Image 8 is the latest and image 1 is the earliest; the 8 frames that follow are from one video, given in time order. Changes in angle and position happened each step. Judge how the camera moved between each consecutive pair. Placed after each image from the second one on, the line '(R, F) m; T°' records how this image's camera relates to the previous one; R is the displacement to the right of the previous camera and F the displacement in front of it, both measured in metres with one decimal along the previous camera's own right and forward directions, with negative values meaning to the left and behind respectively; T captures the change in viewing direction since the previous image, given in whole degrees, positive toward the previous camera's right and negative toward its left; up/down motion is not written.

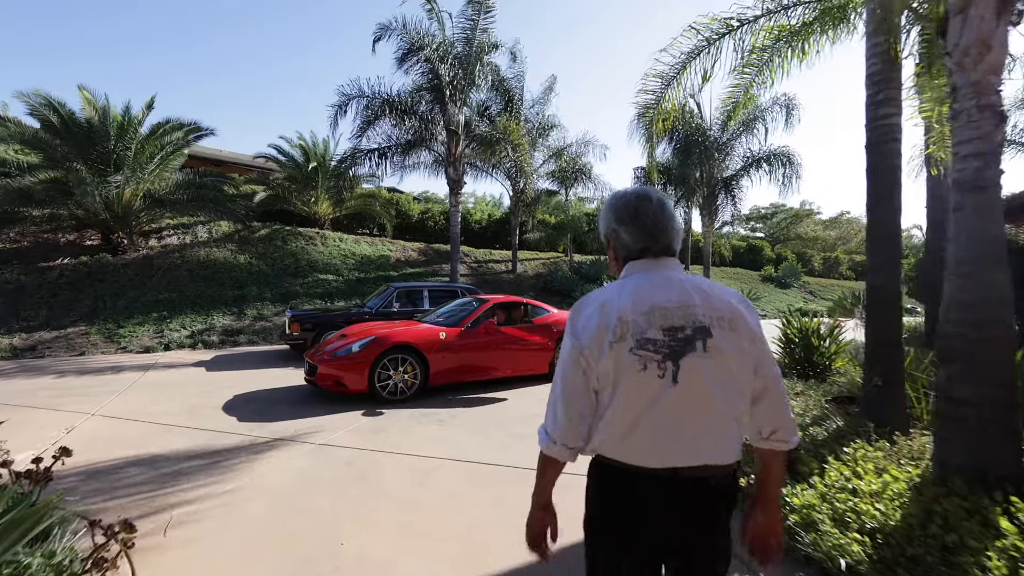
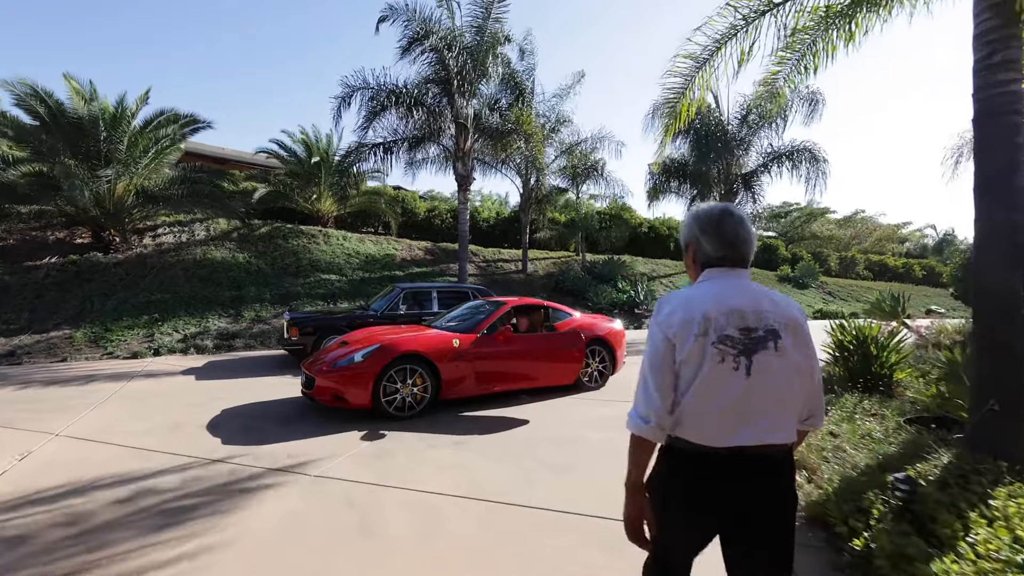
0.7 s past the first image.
(-0.2, +0.7) m; -1°
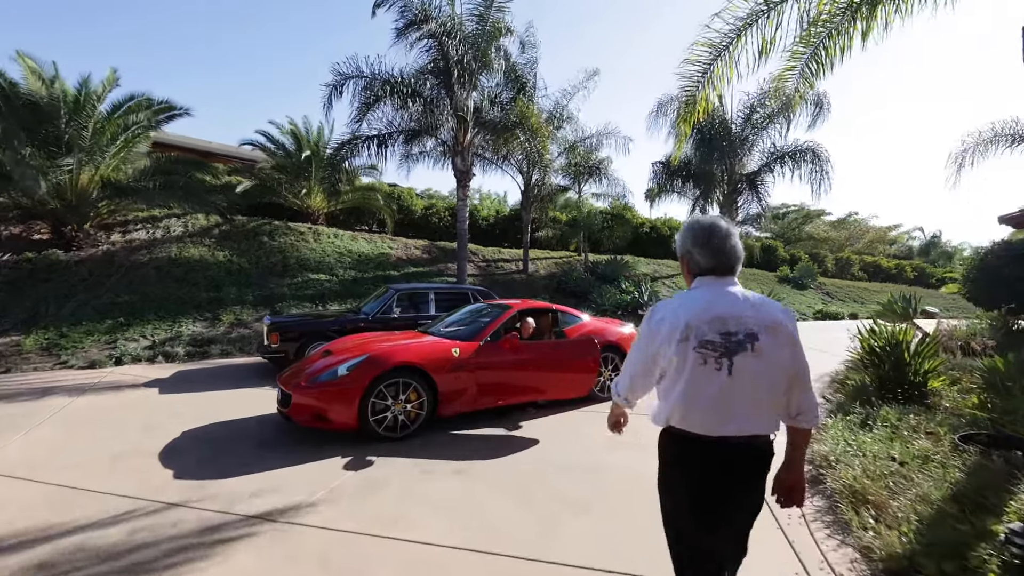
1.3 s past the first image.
(-0.1, +0.8) m; +1°
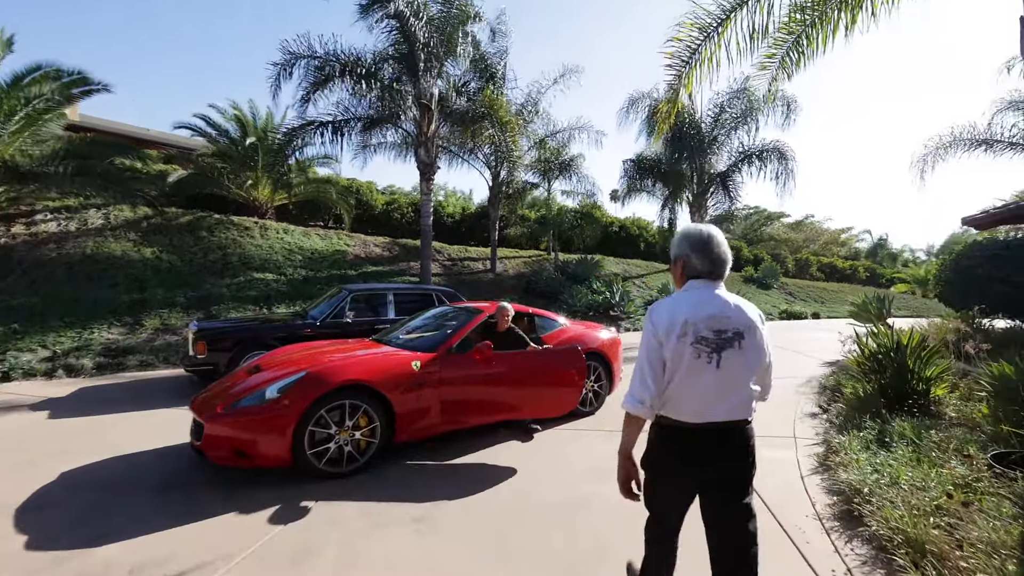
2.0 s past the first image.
(-0.1, +0.8) m; +4°
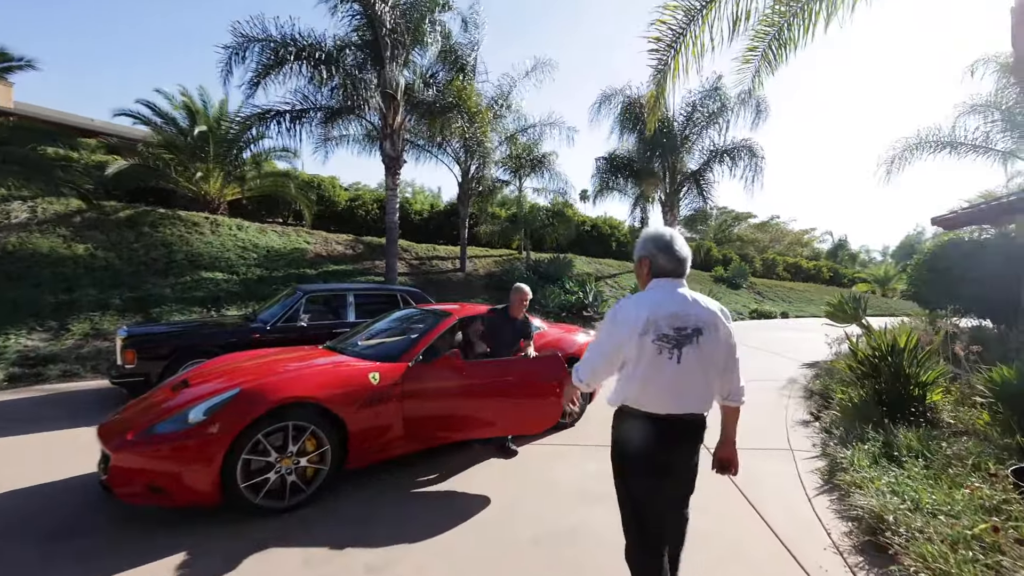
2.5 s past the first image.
(0.0, +0.5) m; +4°
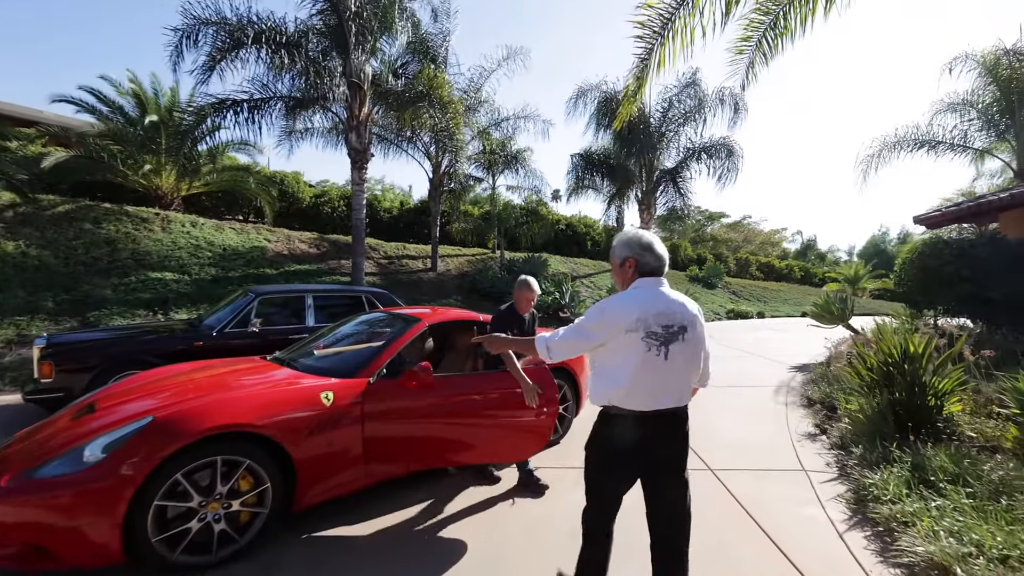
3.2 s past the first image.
(0.0, +0.6) m; +3°
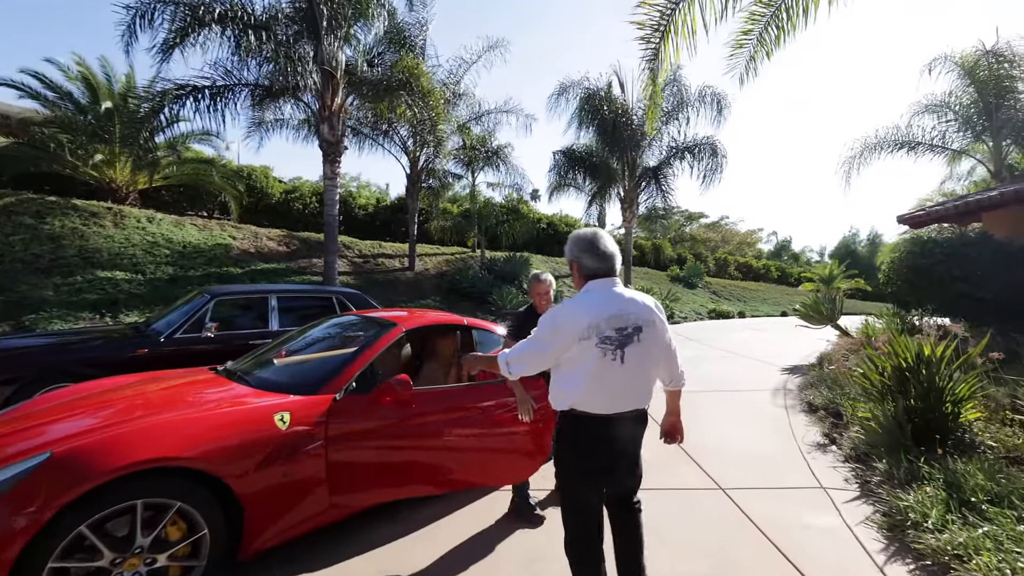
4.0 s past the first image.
(-0.1, +0.5) m; +3°
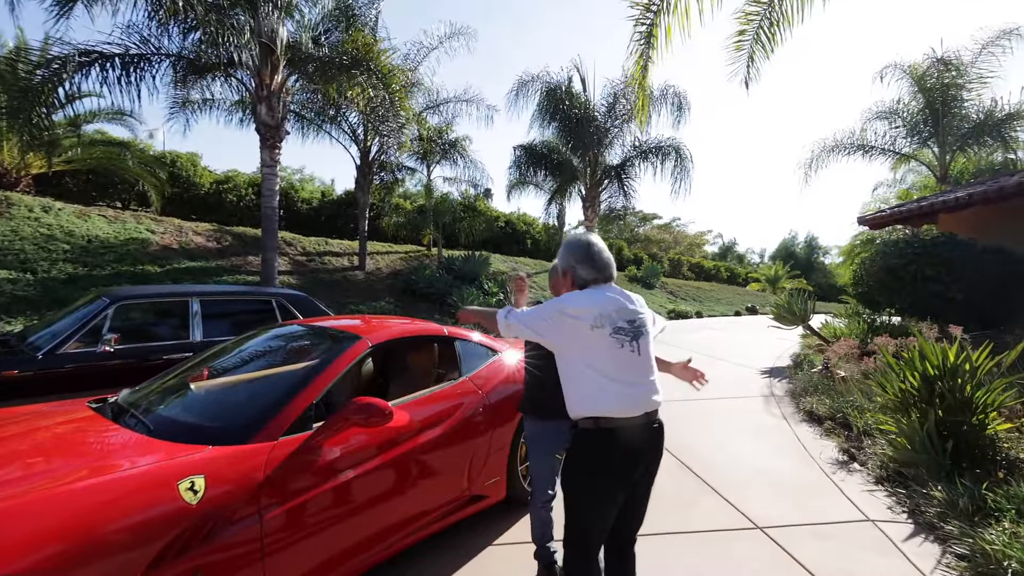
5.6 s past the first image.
(-0.3, +0.8) m; +6°
